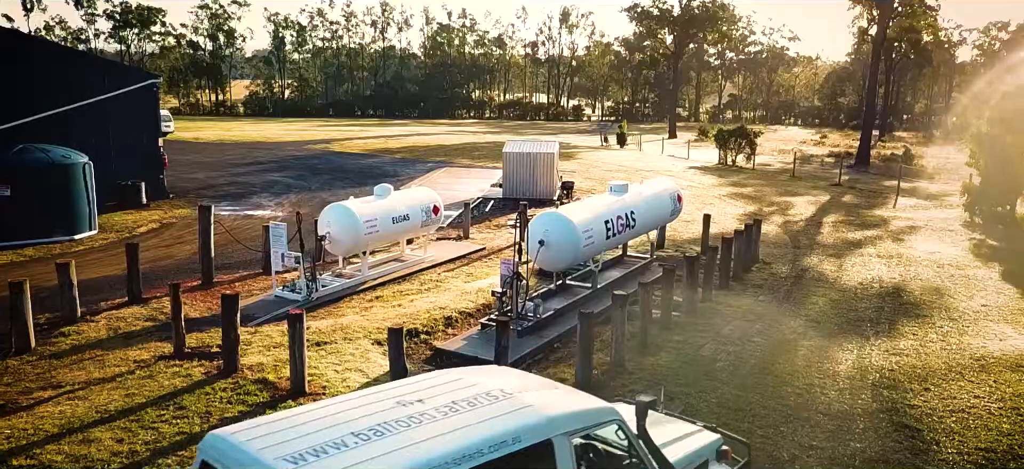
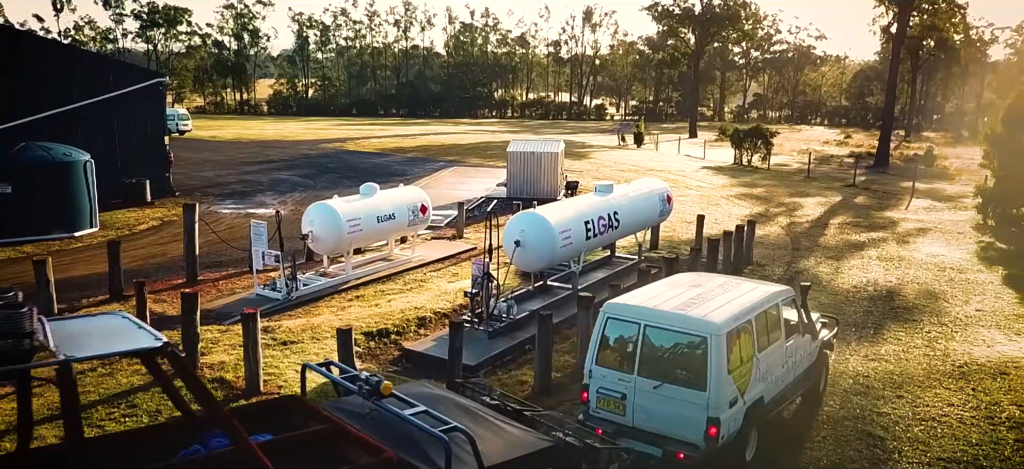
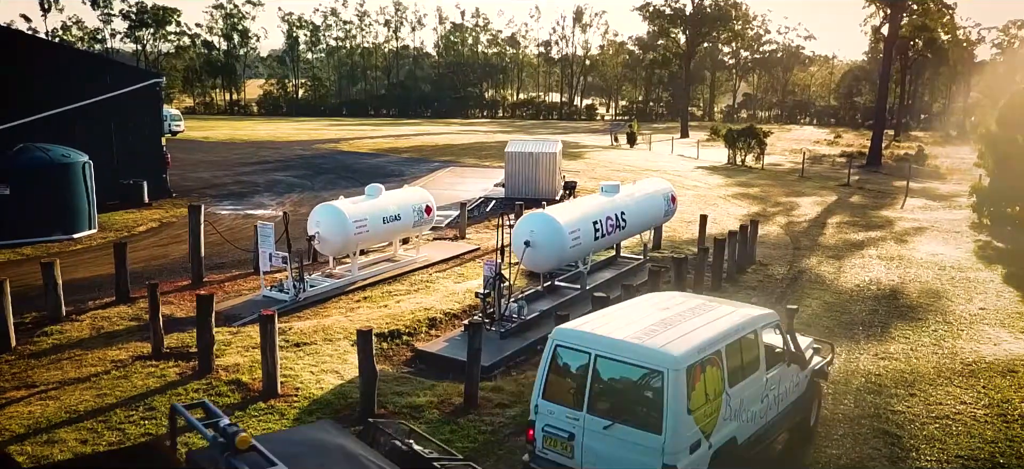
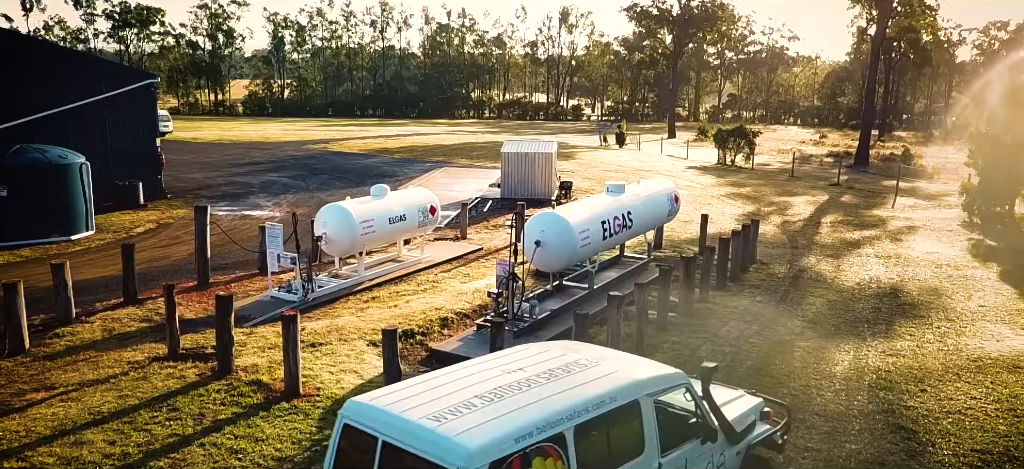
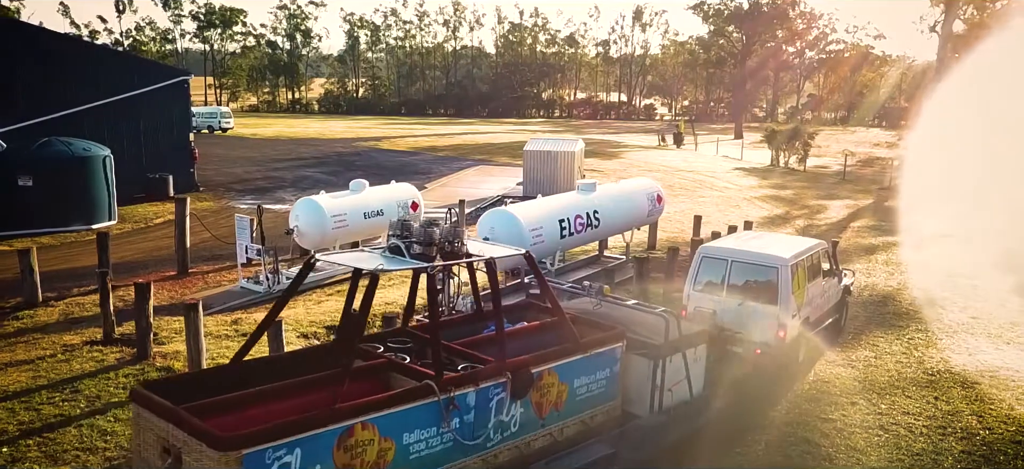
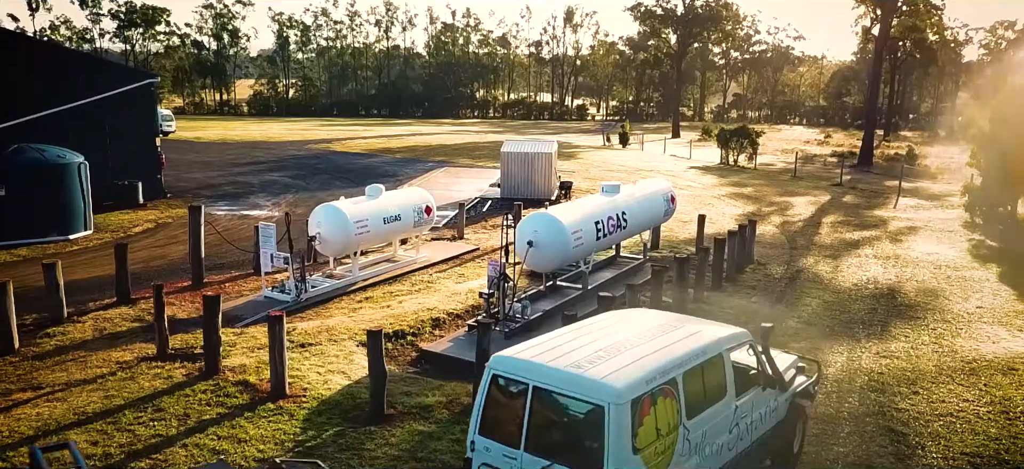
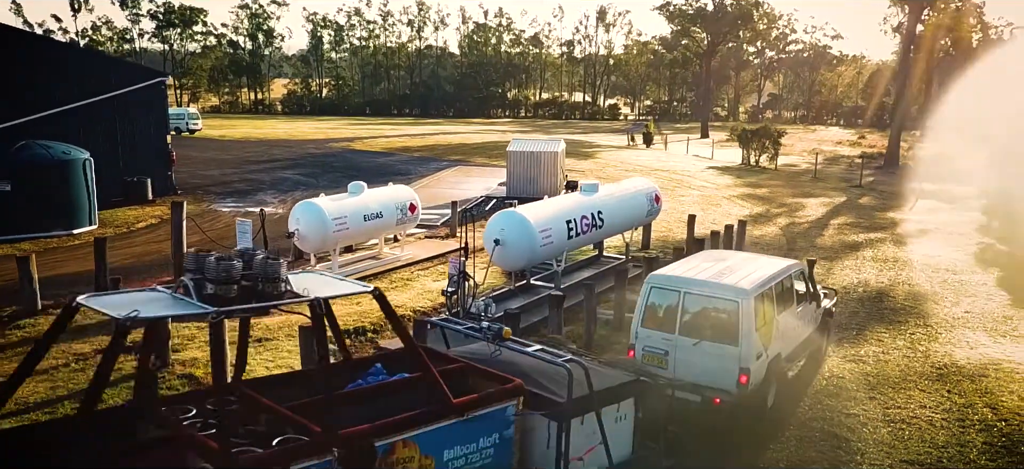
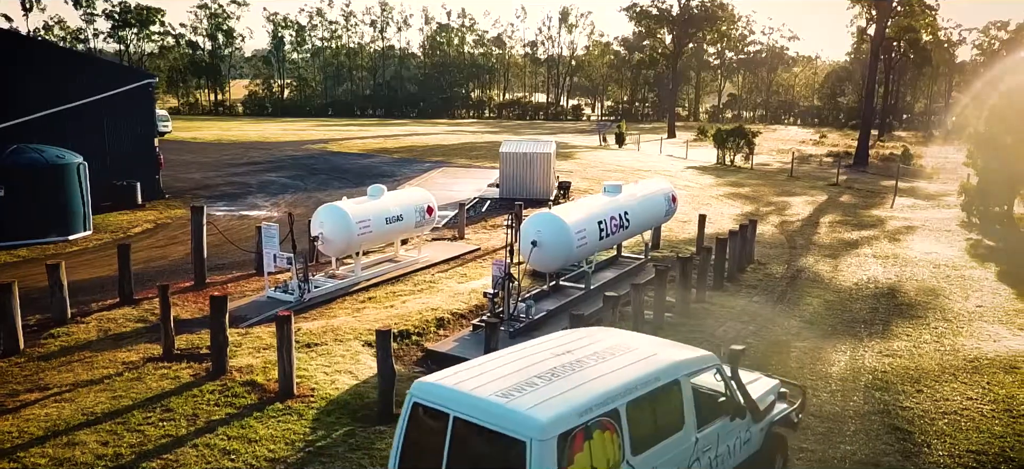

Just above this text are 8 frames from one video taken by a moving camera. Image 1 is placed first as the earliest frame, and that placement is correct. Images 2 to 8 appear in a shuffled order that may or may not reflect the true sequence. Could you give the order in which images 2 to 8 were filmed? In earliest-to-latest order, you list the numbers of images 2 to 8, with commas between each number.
4, 8, 6, 3, 2, 7, 5
